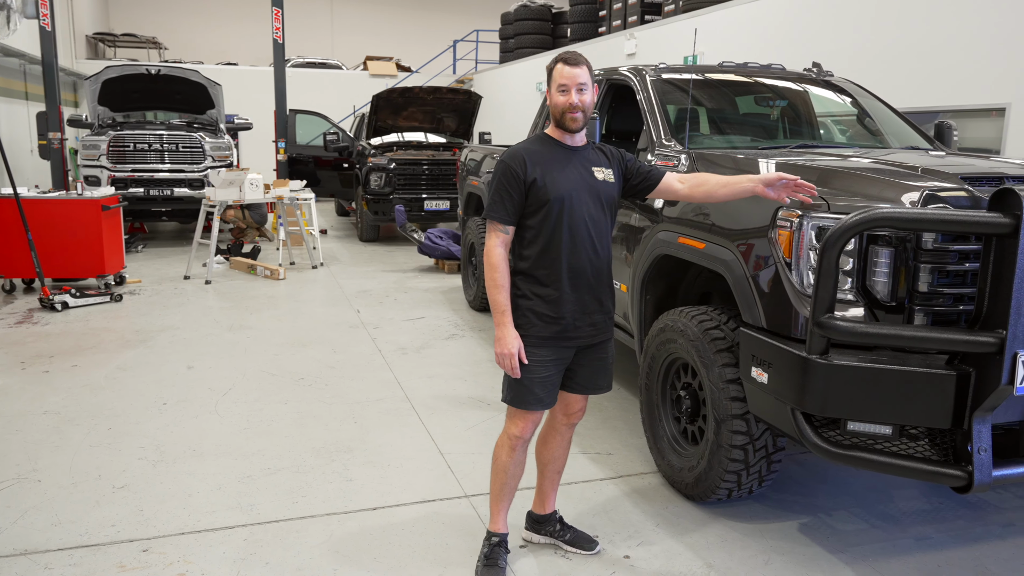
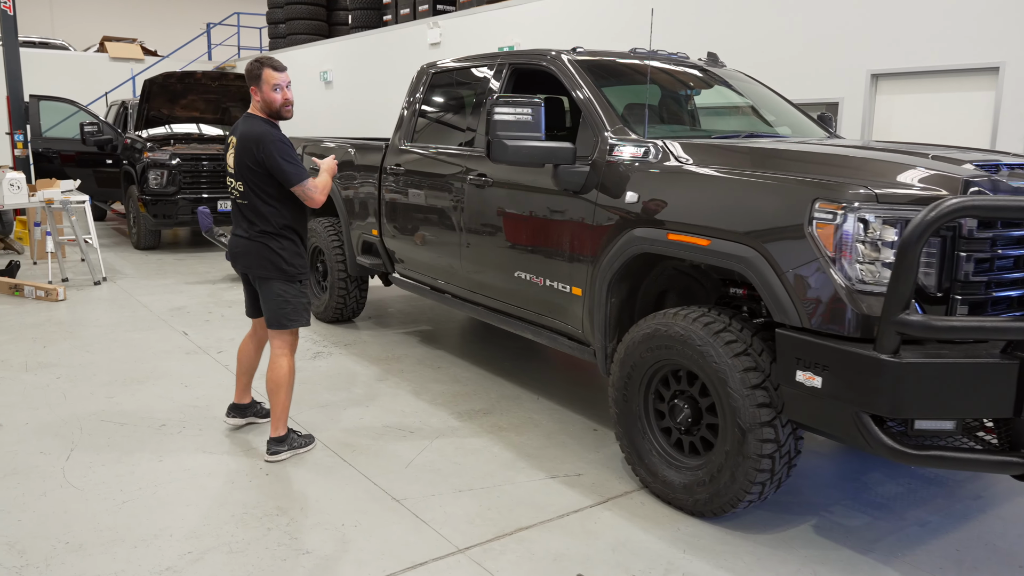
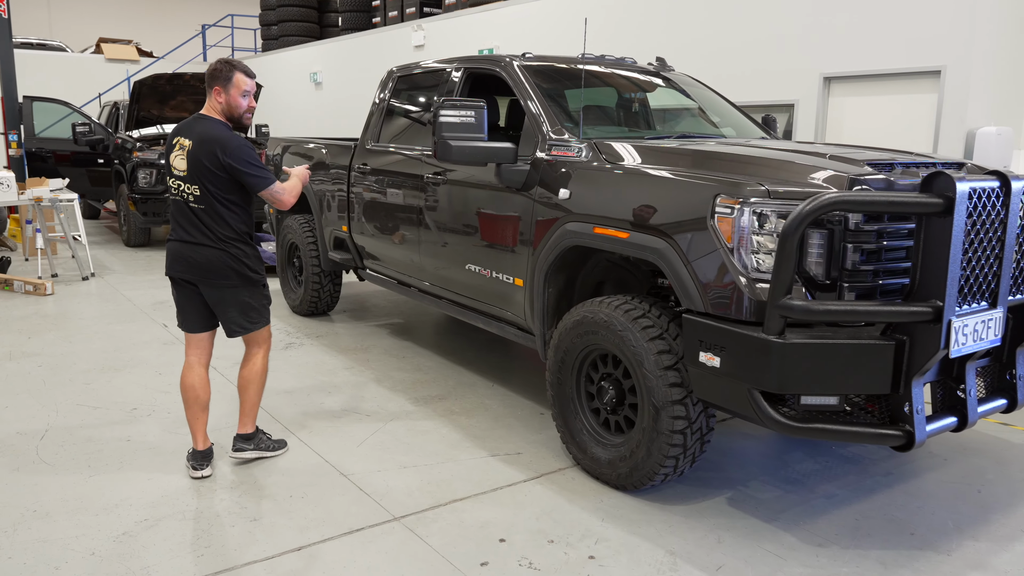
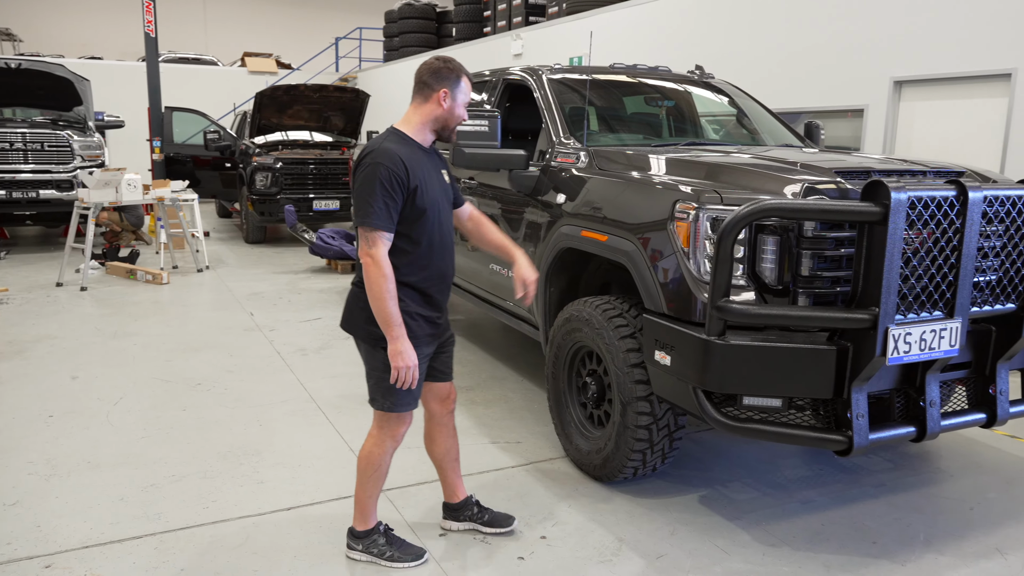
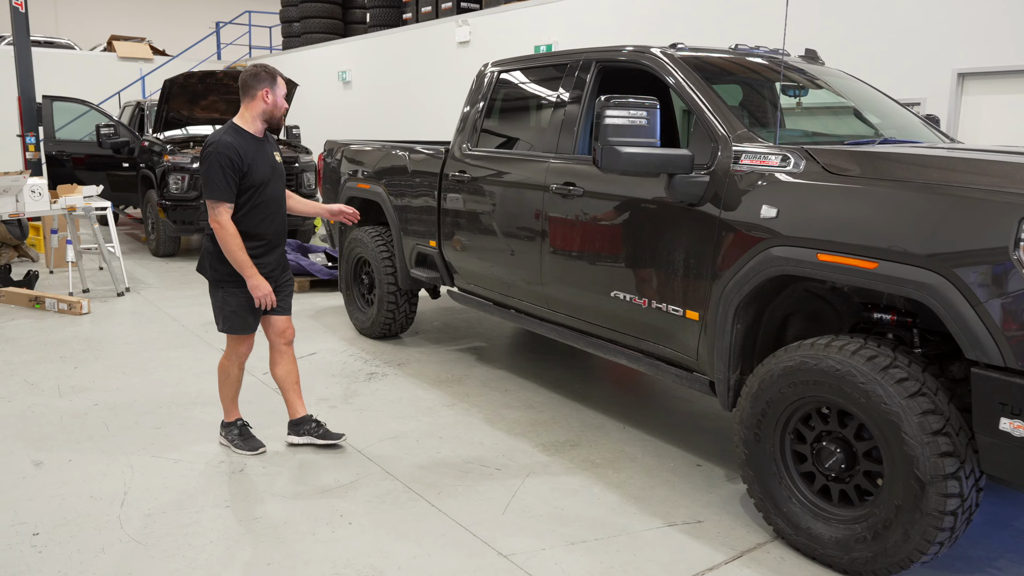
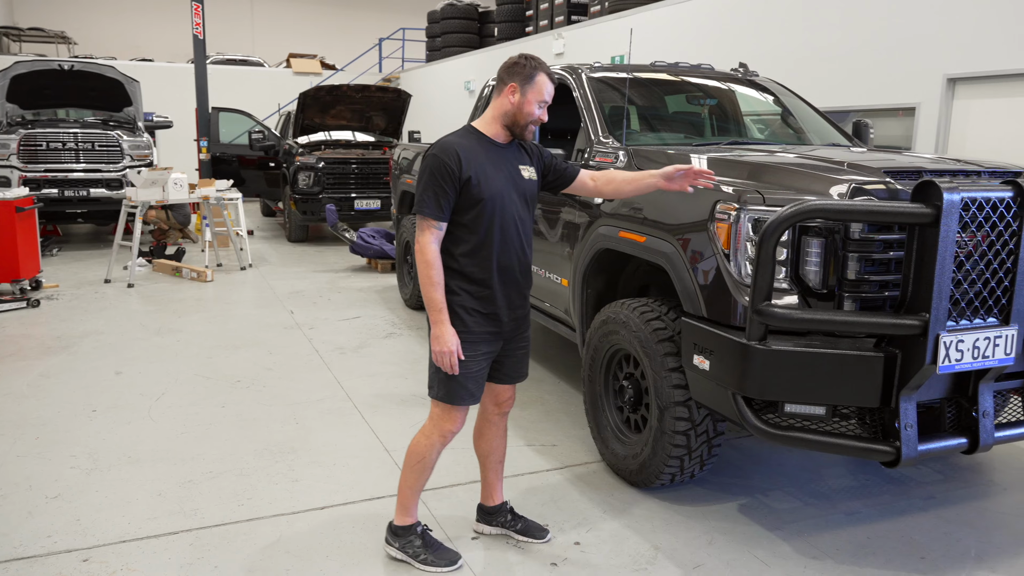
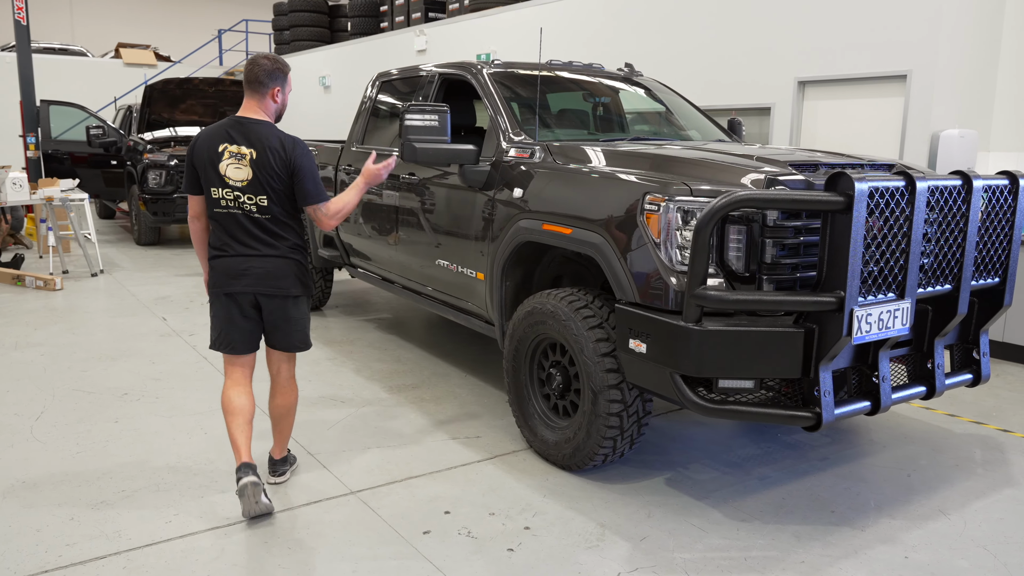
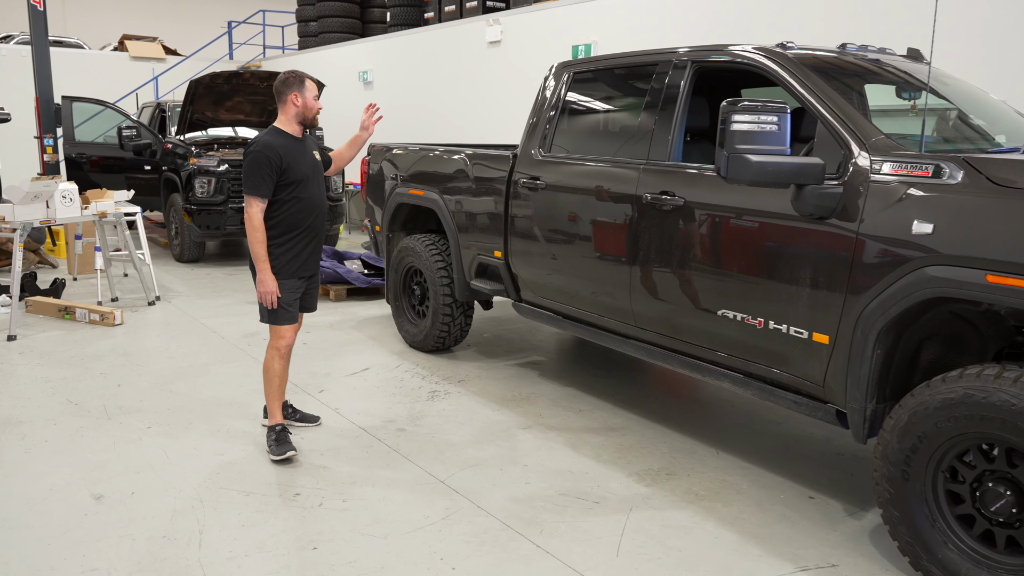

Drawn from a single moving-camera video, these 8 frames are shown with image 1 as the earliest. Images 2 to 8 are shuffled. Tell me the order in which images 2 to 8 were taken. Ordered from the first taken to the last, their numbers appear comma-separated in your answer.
6, 4, 7, 3, 2, 5, 8
